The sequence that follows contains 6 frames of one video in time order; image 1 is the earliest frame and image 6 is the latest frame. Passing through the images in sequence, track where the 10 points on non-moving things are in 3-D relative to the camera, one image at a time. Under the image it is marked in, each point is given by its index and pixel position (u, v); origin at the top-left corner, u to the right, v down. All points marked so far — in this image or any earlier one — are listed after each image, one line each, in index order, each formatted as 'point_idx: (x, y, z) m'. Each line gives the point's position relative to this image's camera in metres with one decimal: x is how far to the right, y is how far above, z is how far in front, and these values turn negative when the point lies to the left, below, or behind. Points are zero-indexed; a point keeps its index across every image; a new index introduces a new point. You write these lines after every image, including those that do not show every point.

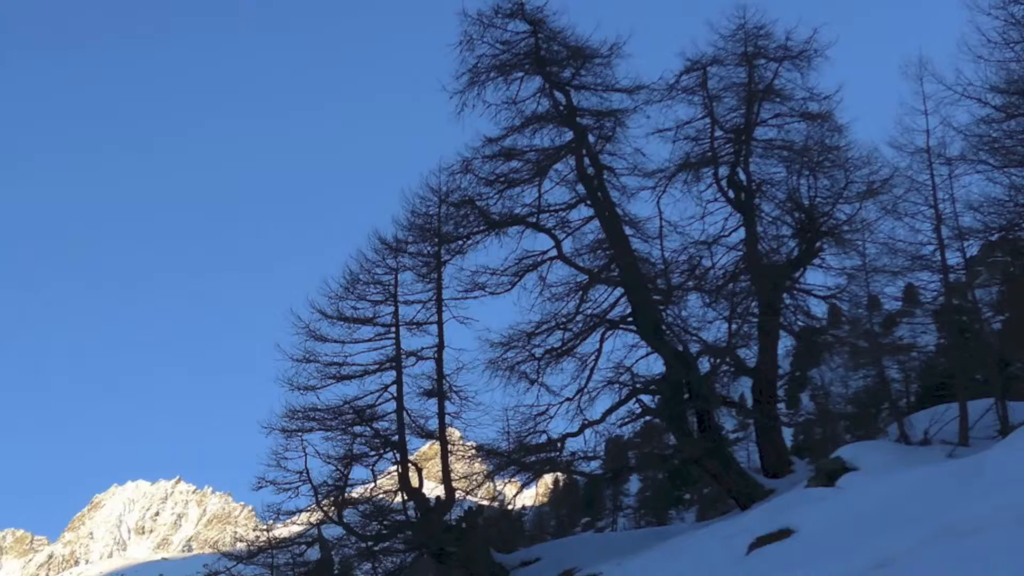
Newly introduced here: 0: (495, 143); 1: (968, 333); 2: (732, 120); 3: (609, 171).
0: (-0.3, +2.7, +16.0) m
1: (+7.4, -0.7, +13.8) m
2: (+3.7, +2.9, +14.6) m
3: (+1.8, +2.1, +15.4) m
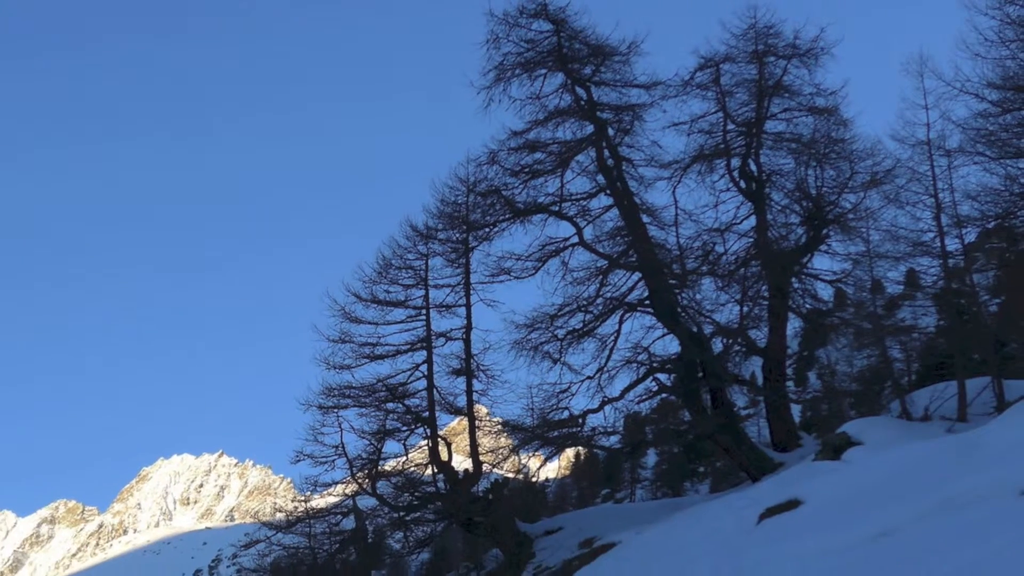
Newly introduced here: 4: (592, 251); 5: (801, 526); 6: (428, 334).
0: (+0.1, +3.0, +17.0) m
1: (+7.8, -0.5, +14.7) m
2: (+4.2, +3.2, +15.4) m
3: (+2.2, +2.4, +16.3) m
4: (+1.6, +0.7, +16.9) m
5: (+5.0, -4.1, +14.5) m
6: (-1.8, -1.0, +18.8) m
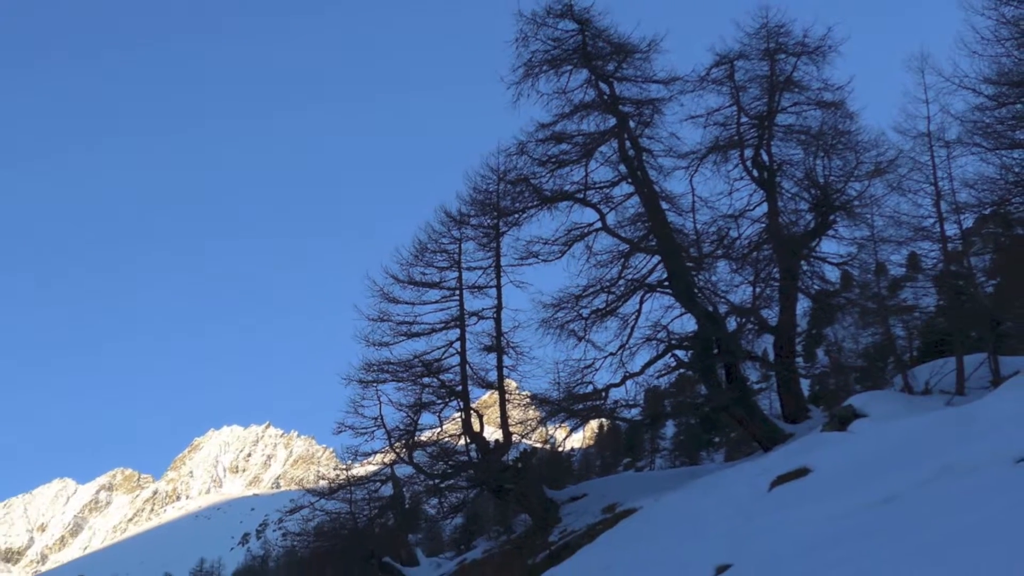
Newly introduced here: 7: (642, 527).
0: (+0.7, +3.4, +18.2) m
1: (+8.3, -0.1, +15.7) m
2: (+4.7, +3.5, +16.5) m
3: (+2.8, +2.8, +17.5) m
4: (+2.2, +1.1, +18.1) m
5: (+5.5, -3.8, +15.7) m
6: (-1.2, -0.6, +20.2) m
7: (+2.8, -5.1, +18.1) m
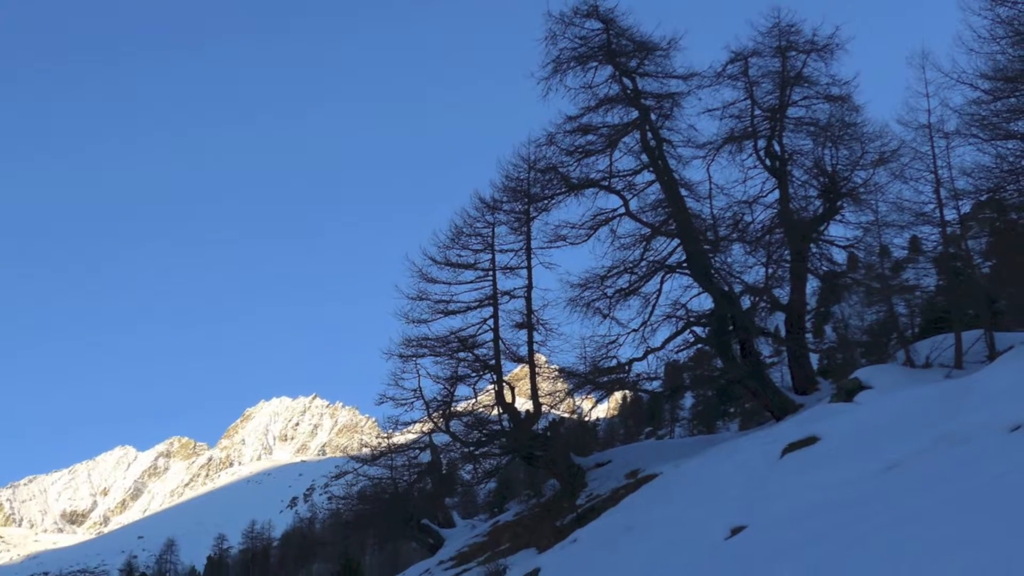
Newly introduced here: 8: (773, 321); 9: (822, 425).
0: (+1.4, +3.8, +19.6) m
1: (+8.9, +0.2, +16.9) m
2: (+5.3, +3.9, +17.7) m
3: (+3.4, +3.2, +18.8) m
4: (+2.8, +1.5, +19.5) m
5: (+6.1, -3.4, +17.1) m
6: (-0.4, -0.1, +21.7) m
7: (+3.4, -4.7, +19.5) m
8: (+5.8, -0.7, +18.9) m
9: (+6.6, -2.9, +18.1) m
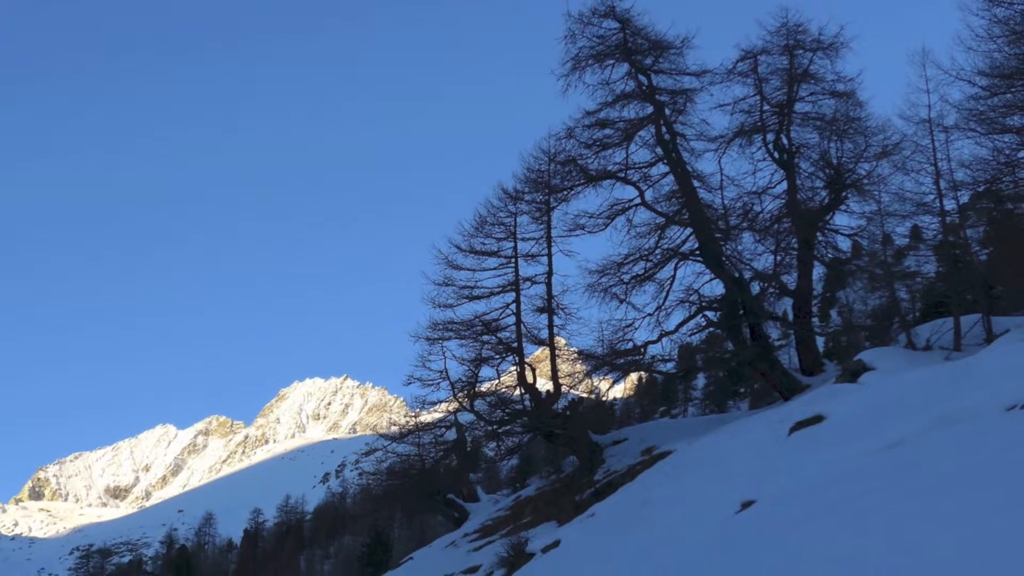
0: (+1.9, +4.2, +20.6) m
1: (+9.4, +0.5, +17.8) m
2: (+5.8, +4.2, +18.7) m
3: (+3.9, +3.5, +19.8) m
4: (+3.4, +1.9, +20.5) m
5: (+6.6, -3.1, +18.1) m
6: (+0.1, +0.2, +22.9) m
7: (+4.0, -4.4, +20.7) m
8: (+6.3, -0.4, +19.9) m
9: (+7.1, -2.6, +19.2) m
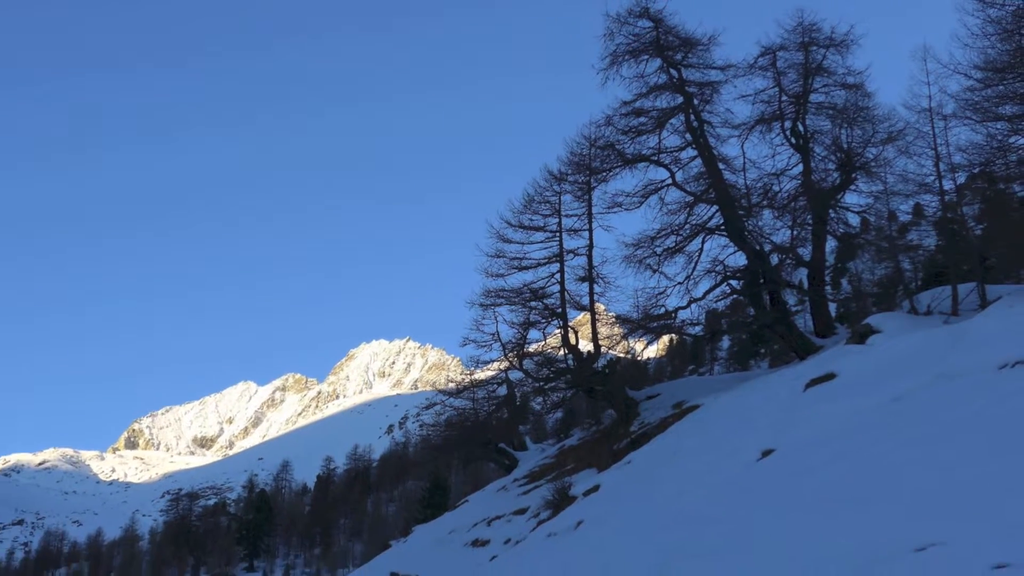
0: (+3.1, +4.9, +22.9) m
1: (+10.4, +1.2, +19.9) m
2: (+6.9, +4.9, +20.8) m
3: (+5.1, +4.2, +22.1) m
4: (+4.5, +2.6, +22.9) m
5: (+7.6, -2.4, +20.5) m
6: (+1.5, +1.1, +25.5) m
7: (+5.2, -3.6, +23.2) m
8: (+7.4, +0.3, +22.2) m
9: (+8.2, -1.9, +21.5) m
